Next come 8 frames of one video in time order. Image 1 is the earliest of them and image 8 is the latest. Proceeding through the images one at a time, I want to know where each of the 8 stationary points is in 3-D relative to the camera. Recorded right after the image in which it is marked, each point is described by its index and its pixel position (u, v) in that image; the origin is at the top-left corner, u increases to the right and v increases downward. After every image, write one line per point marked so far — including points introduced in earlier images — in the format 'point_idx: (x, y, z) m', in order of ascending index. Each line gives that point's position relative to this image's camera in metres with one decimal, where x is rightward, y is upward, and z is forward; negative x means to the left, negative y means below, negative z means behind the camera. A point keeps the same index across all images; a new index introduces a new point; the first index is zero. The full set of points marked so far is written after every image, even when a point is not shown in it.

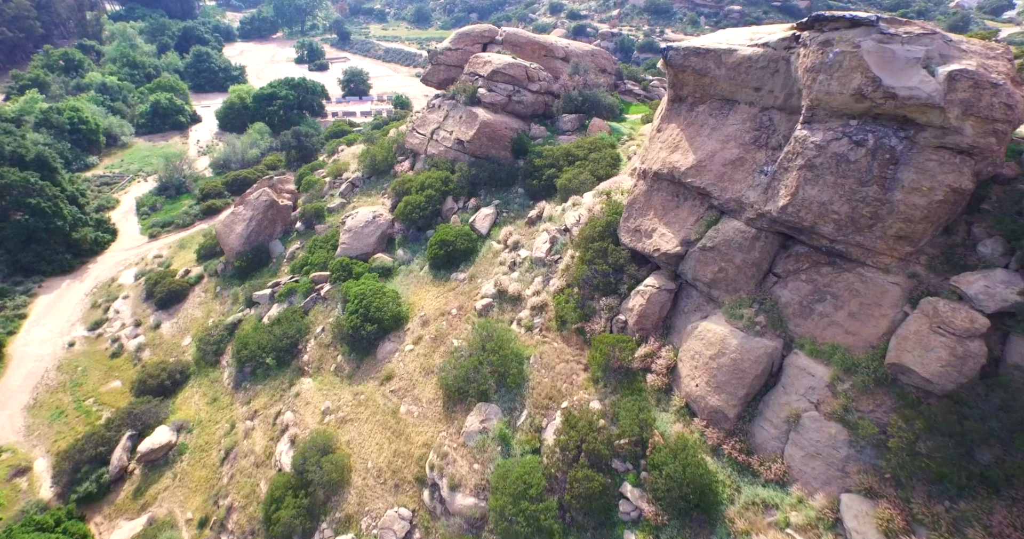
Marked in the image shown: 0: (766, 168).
0: (+6.5, +2.6, +12.2) m
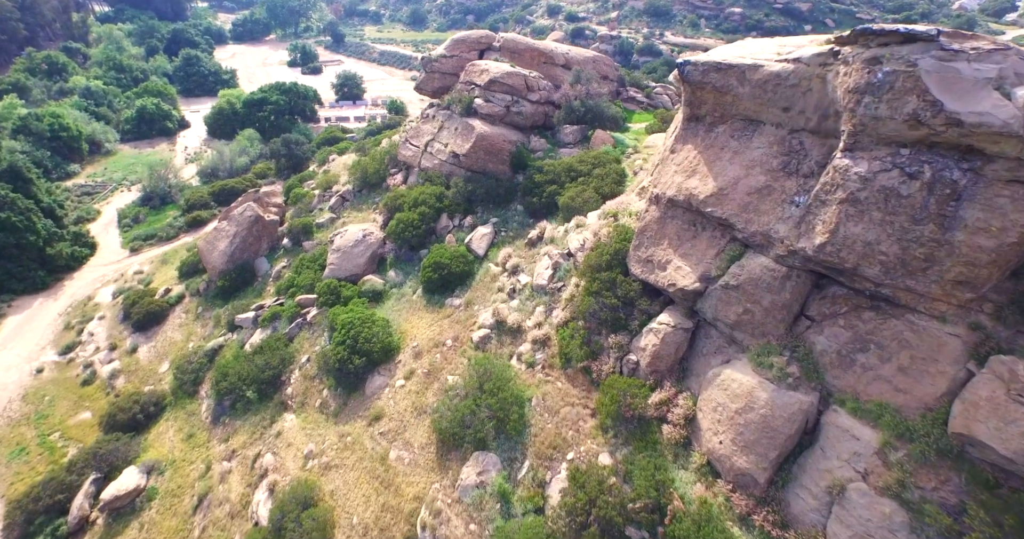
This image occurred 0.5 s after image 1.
0: (+6.5, +1.6, +10.9) m
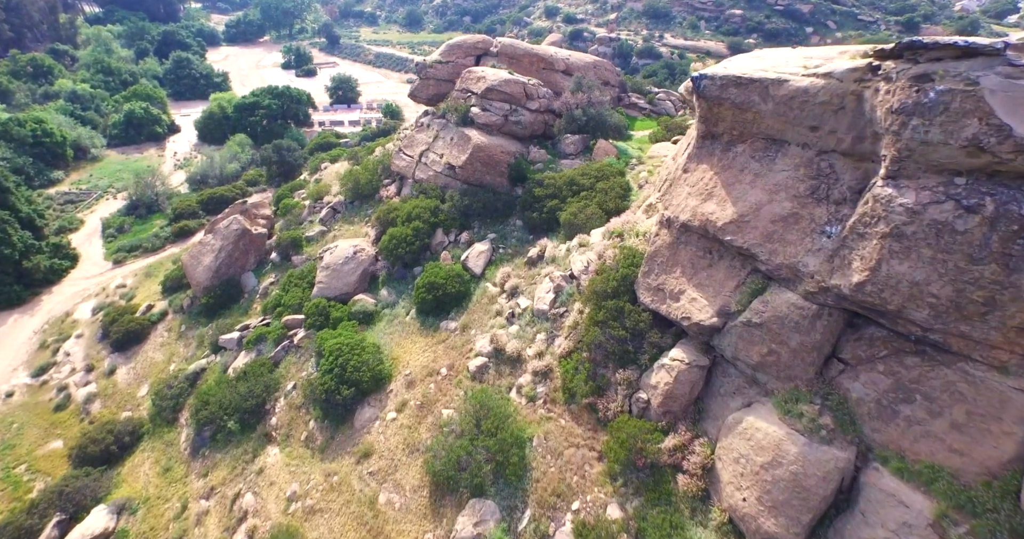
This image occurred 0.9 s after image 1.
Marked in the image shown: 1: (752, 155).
0: (+6.5, +0.8, +9.8) m
1: (+5.7, +2.7, +11.3) m
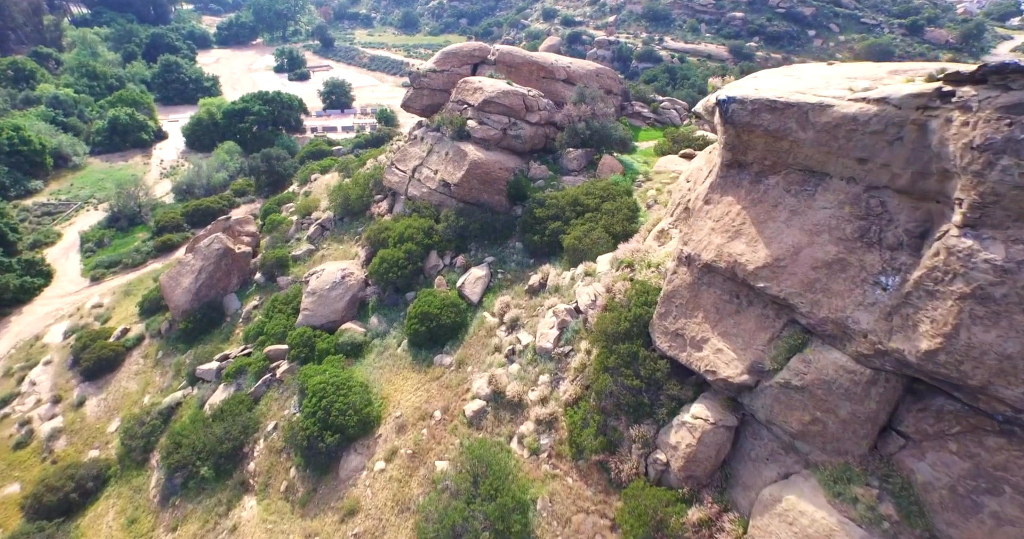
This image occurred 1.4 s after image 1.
0: (+6.5, -0.2, +8.4) m
1: (+5.7, +1.7, +9.9) m
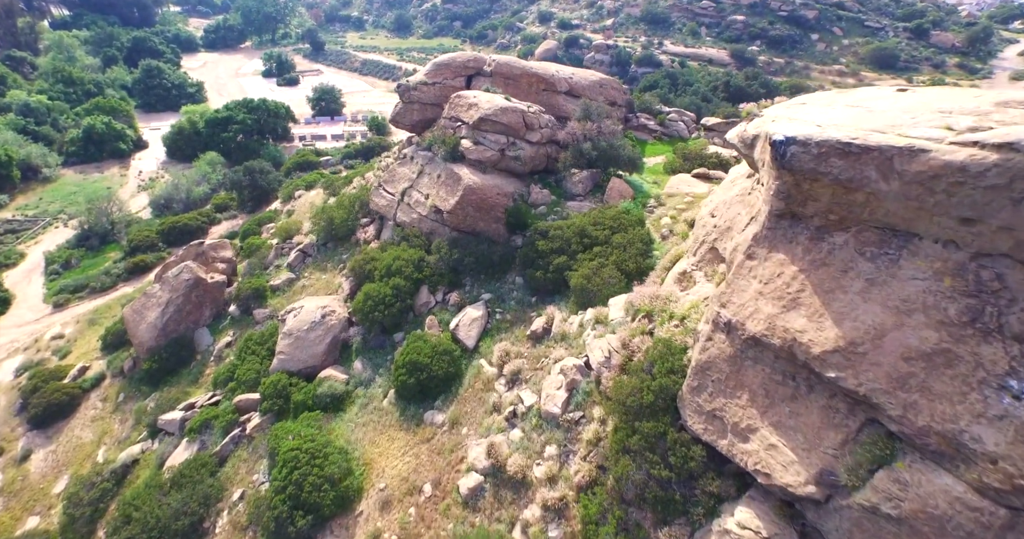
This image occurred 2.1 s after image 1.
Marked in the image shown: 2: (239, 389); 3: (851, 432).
0: (+6.6, -1.5, +6.4) m
1: (+5.8, +0.3, +7.9) m
2: (-10.1, -4.4, +17.7) m
3: (+5.4, -2.6, +7.7) m
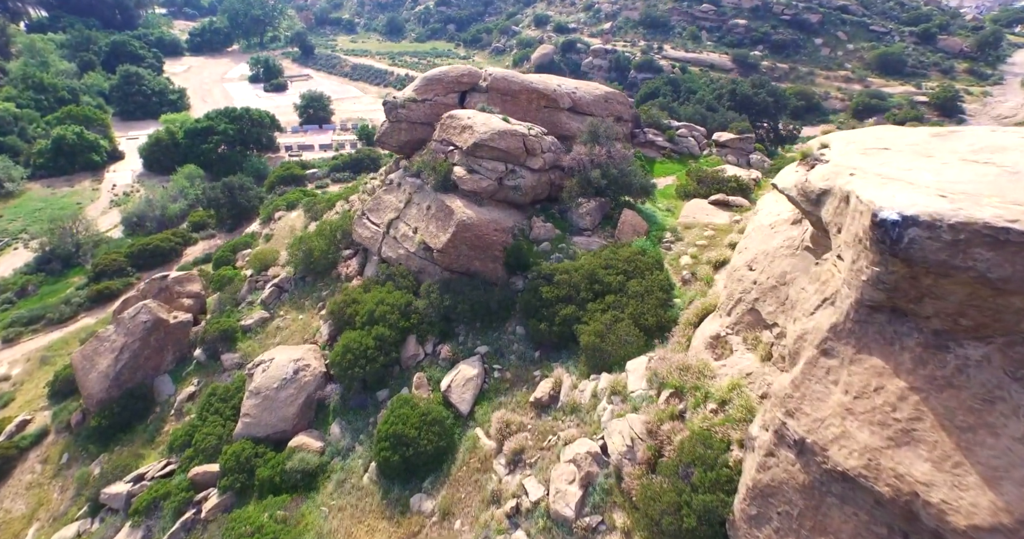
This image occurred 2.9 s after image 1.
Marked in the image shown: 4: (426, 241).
0: (+6.7, -3.1, +4.2) m
1: (+5.9, -1.2, +5.7) m
2: (-10.0, -6.0, +15.3) m
3: (+5.5, -4.1, +5.5) m
4: (-3.1, +1.1, +17.1) m
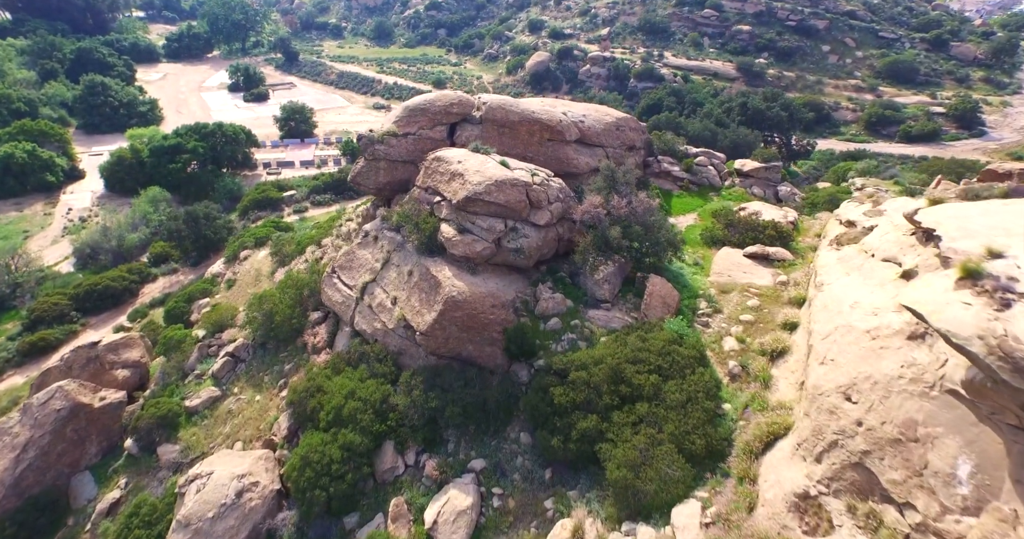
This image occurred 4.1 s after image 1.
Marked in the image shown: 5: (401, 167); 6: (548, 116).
0: (+6.9, -5.4, +1.0) m
1: (+6.1, -3.5, +2.5) m
2: (-9.9, -8.4, +11.9) m
3: (+5.8, -6.4, +2.3) m
4: (-3.1, -1.3, +13.7) m
5: (-4.1, +3.8, +17.5) m
6: (+1.4, +5.8, +18.0) m
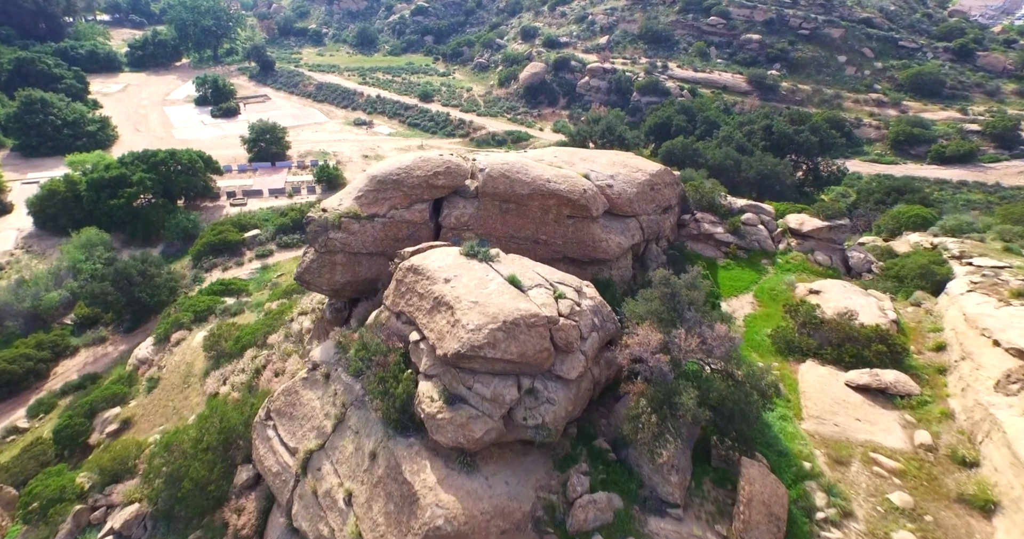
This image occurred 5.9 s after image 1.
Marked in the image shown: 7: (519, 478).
0: (+7.6, -8.8, -3.9) m
1: (+6.7, -6.9, -2.4) m
2: (-9.5, -12.0, +6.6) m
3: (+6.4, -9.8, -2.7) m
4: (-2.7, -4.9, +8.6) m
5: (-3.8, +0.3, +12.4) m
6: (+1.6, +2.3, +12.9) m
7: (+0.1, -3.9, +8.8) m
